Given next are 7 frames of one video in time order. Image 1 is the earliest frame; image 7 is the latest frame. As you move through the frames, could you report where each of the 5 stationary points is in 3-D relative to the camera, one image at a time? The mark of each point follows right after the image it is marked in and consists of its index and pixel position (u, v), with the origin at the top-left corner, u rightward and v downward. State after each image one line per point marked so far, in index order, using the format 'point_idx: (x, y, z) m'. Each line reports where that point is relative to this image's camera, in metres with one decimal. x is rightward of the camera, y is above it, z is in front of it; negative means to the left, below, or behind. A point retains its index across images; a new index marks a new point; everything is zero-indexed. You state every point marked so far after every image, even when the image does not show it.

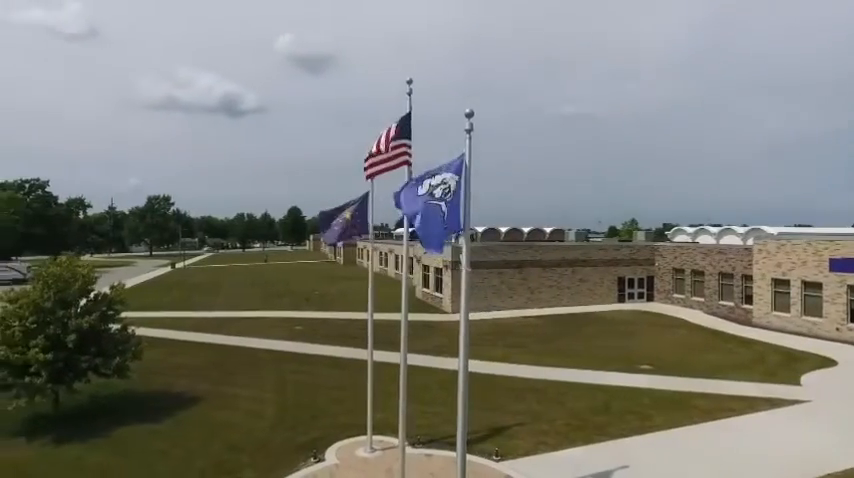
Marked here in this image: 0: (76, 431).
0: (-10.0, -5.5, +15.1) m
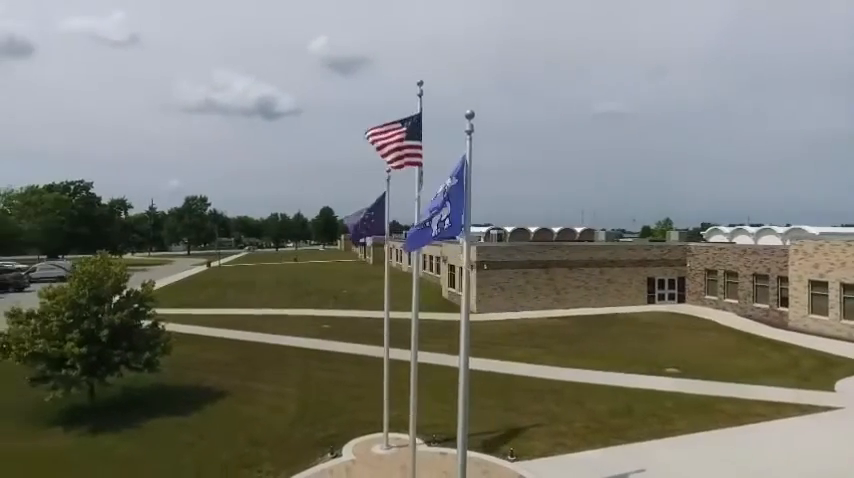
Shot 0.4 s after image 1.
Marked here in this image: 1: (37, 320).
0: (-9.5, -5.5, +15.8) m
1: (-11.5, -2.4, +15.6) m
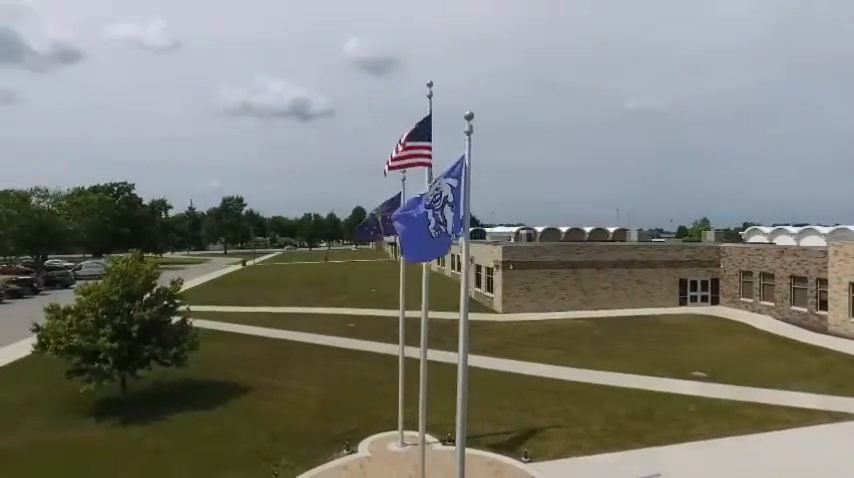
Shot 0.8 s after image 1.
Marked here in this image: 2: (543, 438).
0: (-9.0, -5.4, +16.5) m
1: (-11.0, -2.3, +16.4) m
2: (+3.0, -5.3, +13.9) m
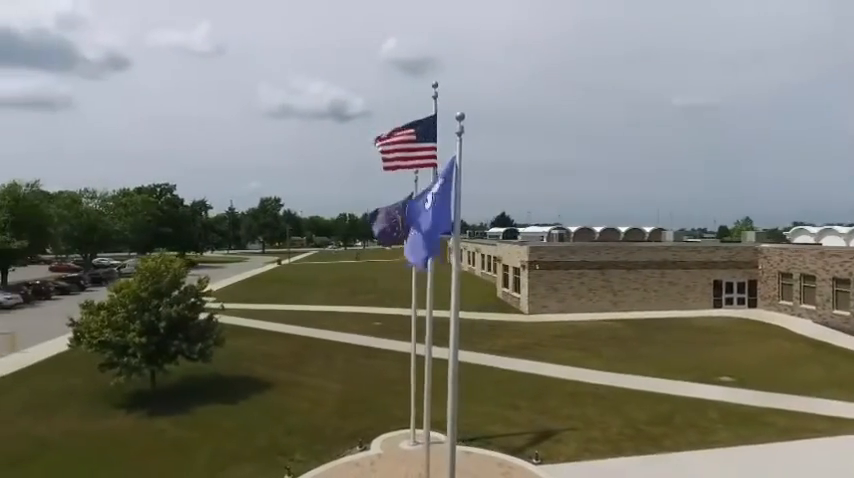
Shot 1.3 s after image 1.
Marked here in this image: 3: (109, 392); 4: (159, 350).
0: (-8.5, -5.4, +17.2) m
1: (-10.5, -2.3, +17.2) m
2: (+3.3, -5.3, +13.8) m
3: (-10.8, -5.2, +18.1) m
4: (-8.8, -3.6, +17.3) m
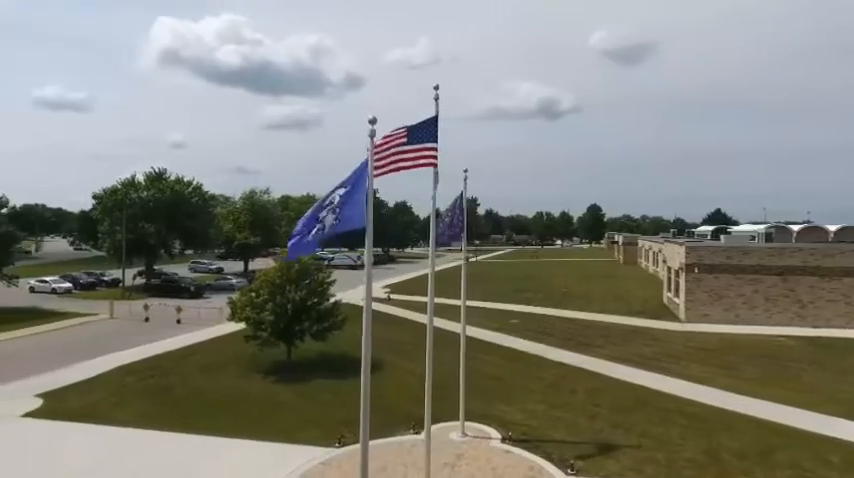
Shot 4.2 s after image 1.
0: (-5.2, -5.3, +20.4) m
1: (-7.0, -2.2, +21.2) m
2: (+4.3, -5.2, +12.7) m
3: (-7.1, -5.0, +22.1) m
4: (-5.4, -3.5, +20.6) m
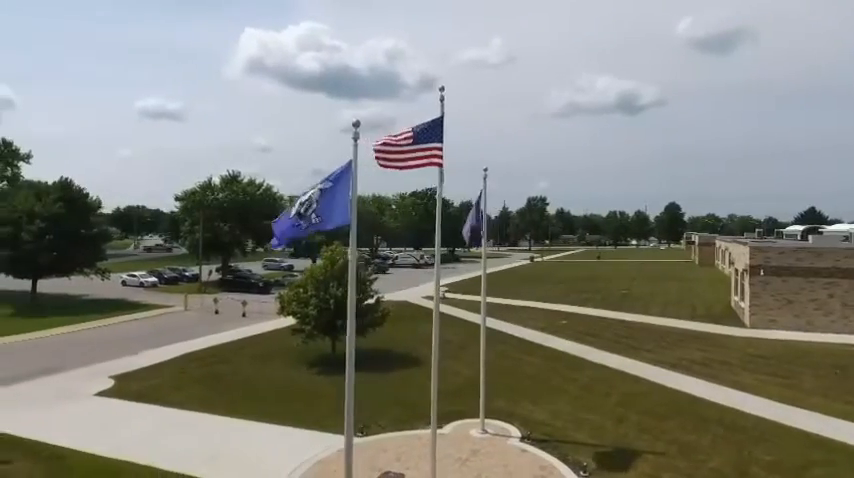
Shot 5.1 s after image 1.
0: (-3.8, -5.2, +21.3) m
1: (-5.4, -2.1, +22.4) m
2: (+4.6, -5.2, +12.3) m
3: (-5.3, -5.0, +23.3) m
4: (-3.9, -3.4, +21.6) m
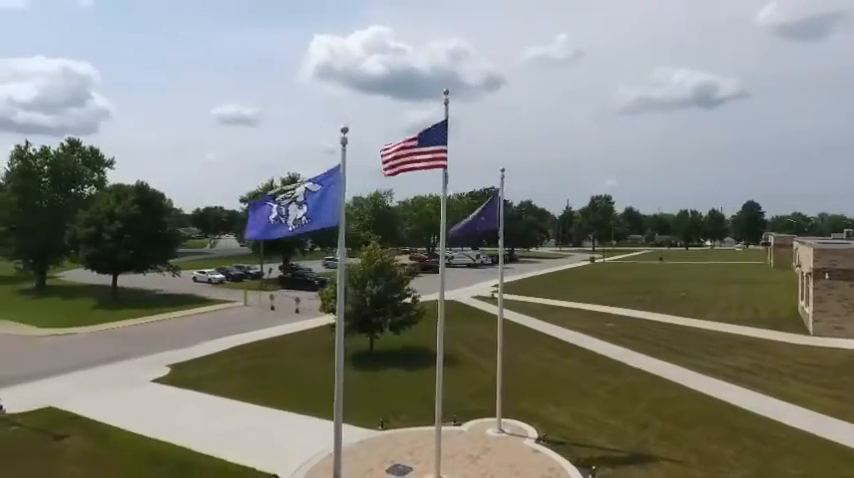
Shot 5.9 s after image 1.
0: (-2.4, -5.2, +22.0) m
1: (-3.9, -2.1, +23.2) m
2: (+4.8, -5.2, +12.0) m
3: (-3.7, -5.0, +24.1) m
4: (-2.5, -3.4, +22.3) m
